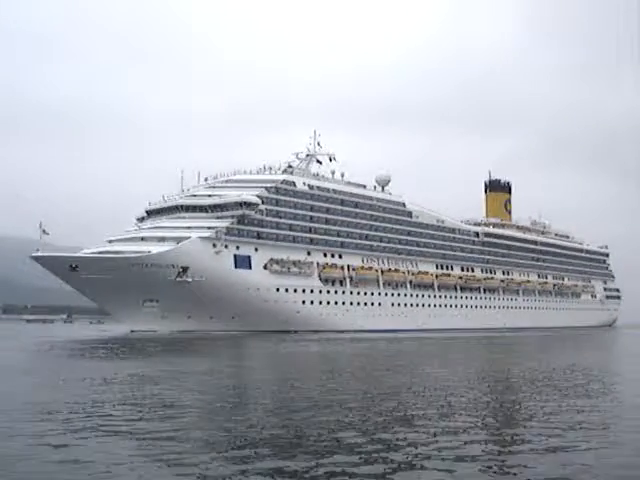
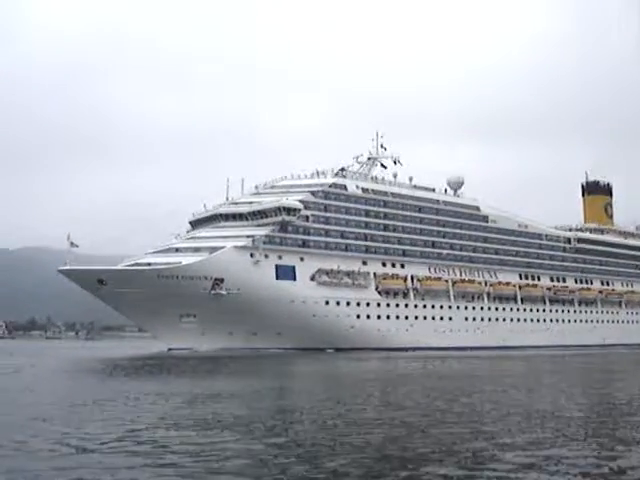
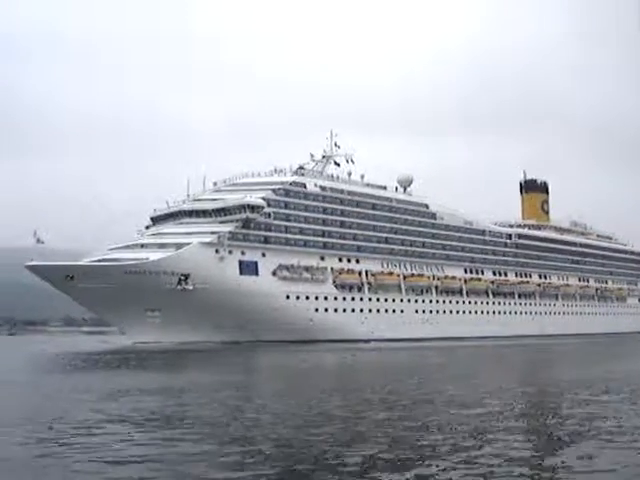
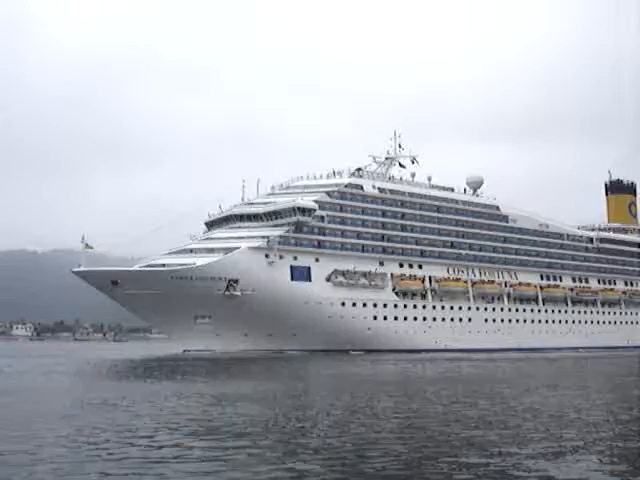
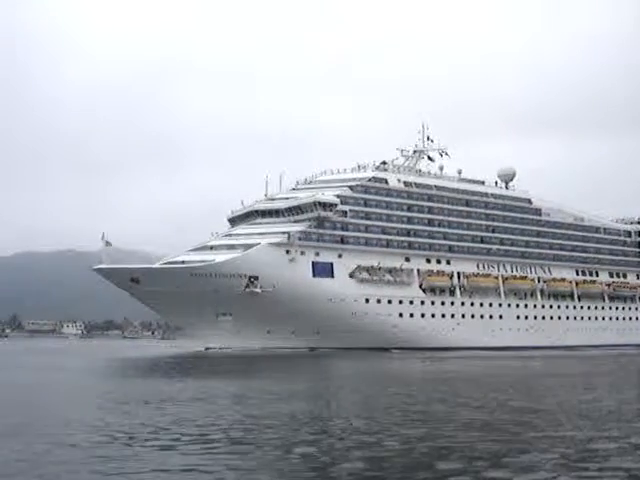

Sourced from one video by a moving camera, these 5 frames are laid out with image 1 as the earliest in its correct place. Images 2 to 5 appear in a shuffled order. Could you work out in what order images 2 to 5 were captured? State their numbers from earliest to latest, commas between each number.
3, 2, 4, 5
